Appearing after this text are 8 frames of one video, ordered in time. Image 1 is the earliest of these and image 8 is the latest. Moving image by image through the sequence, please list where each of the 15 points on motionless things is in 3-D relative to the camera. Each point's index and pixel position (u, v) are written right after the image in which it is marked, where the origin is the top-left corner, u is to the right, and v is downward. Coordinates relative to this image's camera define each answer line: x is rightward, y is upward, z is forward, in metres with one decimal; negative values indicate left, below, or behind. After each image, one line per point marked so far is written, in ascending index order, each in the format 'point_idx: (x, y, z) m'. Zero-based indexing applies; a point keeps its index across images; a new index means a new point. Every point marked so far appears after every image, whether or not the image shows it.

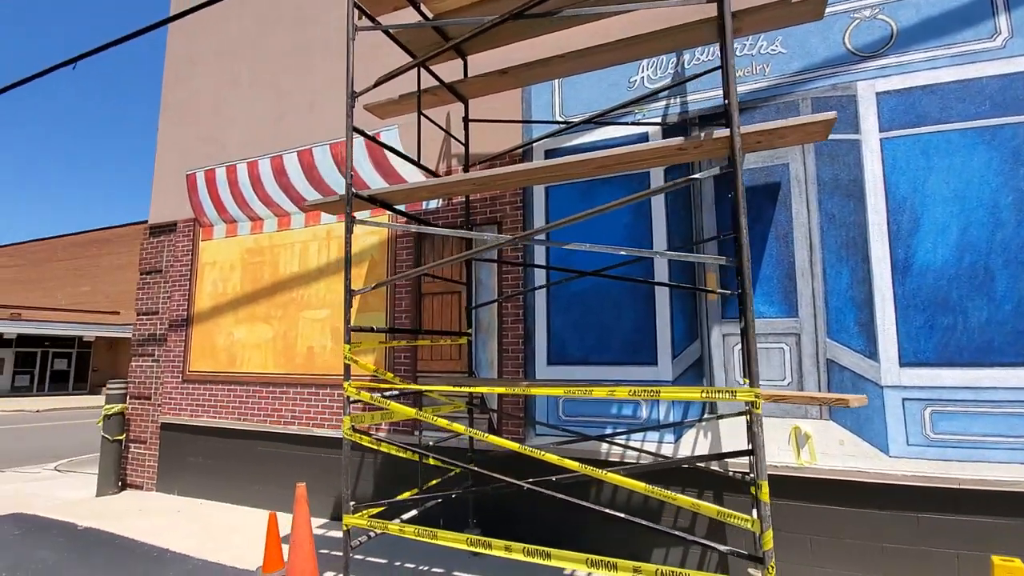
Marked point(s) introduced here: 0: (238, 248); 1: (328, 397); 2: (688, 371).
0: (-3.9, +0.6, +7.1) m
1: (-2.3, -1.3, +6.2) m
2: (+1.6, -0.8, +4.6) m
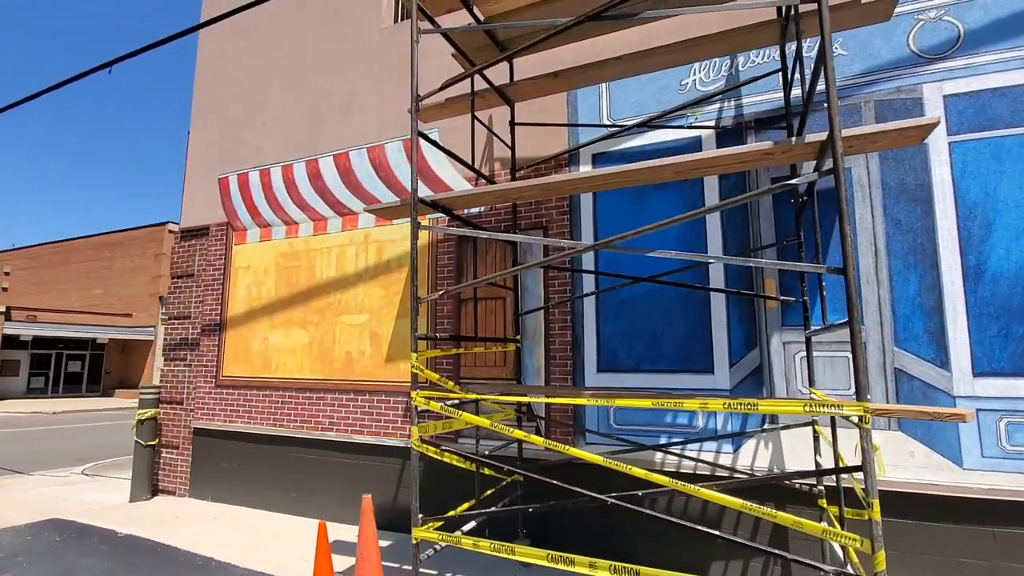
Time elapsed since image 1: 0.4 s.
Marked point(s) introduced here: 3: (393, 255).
0: (-3.4, +0.5, +7.1) m
1: (-1.8, -1.4, +6.1) m
2: (+2.1, -0.8, +4.5) m
3: (-1.5, +0.4, +6.2) m
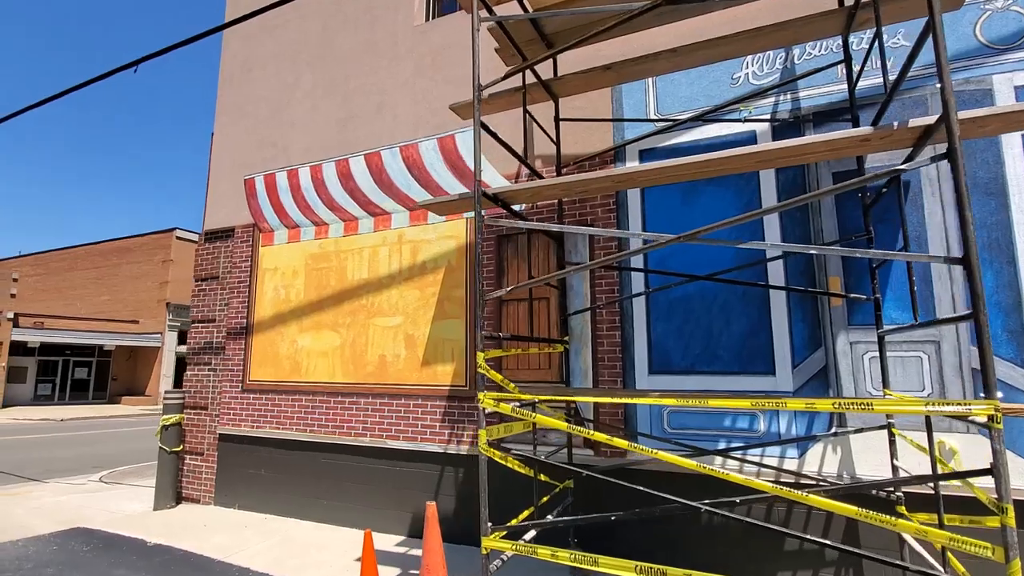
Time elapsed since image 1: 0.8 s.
0: (-2.9, +0.5, +6.9) m
1: (-1.3, -1.4, +5.9) m
2: (+2.5, -0.8, +4.3) m
3: (-1.0, +0.4, +6.0) m
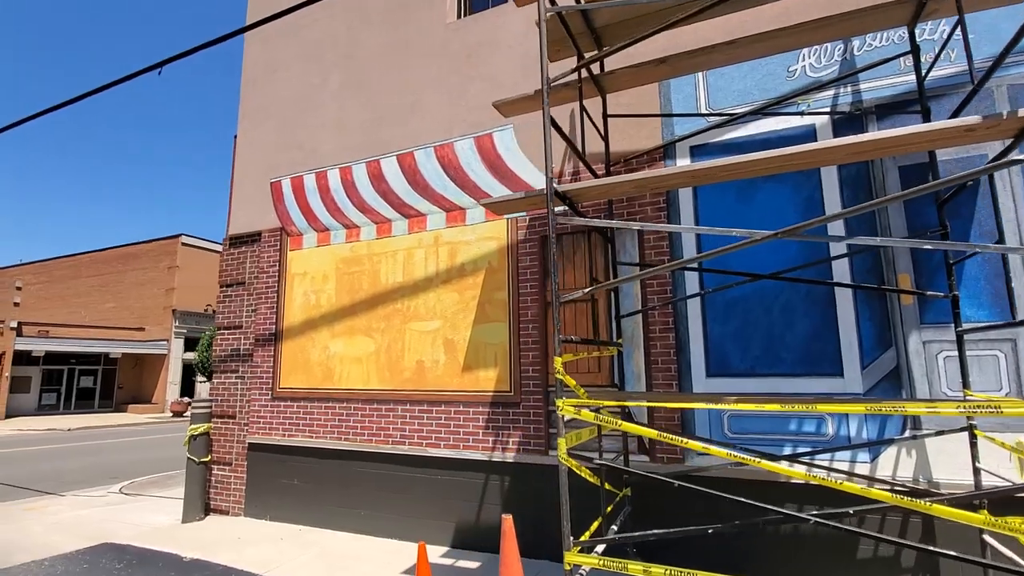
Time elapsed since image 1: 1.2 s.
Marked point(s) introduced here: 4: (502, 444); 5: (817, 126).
0: (-2.4, +0.4, +6.8) m
1: (-0.8, -1.4, +5.8) m
2: (+3.0, -0.8, +4.1) m
3: (-0.5, +0.4, +5.9) m
4: (-0.1, -1.7, +5.4) m
5: (+2.8, +1.5, +4.6) m
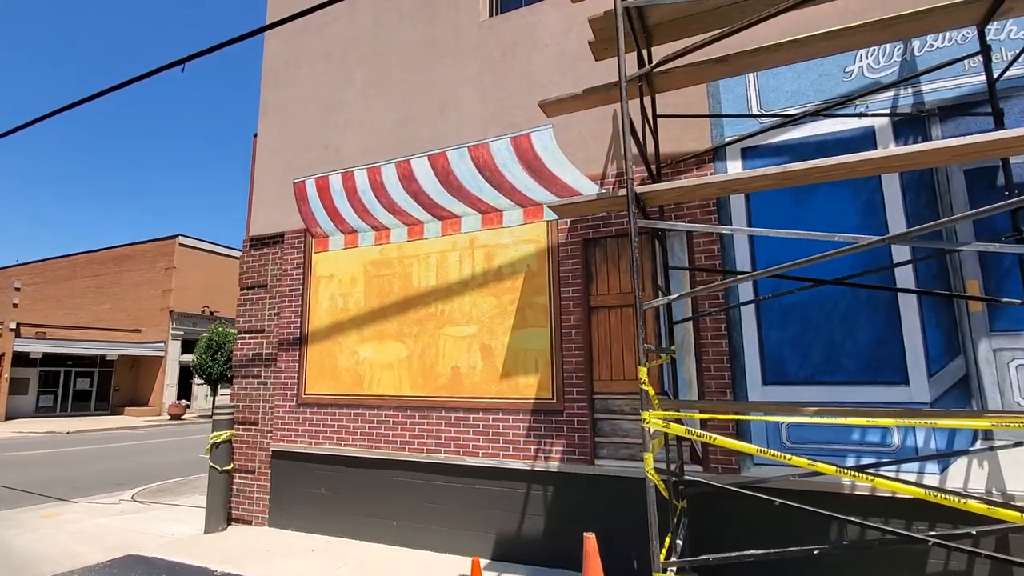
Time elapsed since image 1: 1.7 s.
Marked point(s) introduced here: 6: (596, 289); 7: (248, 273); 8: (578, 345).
0: (-2.0, +0.4, +6.6) m
1: (-0.3, -1.5, +5.6) m
2: (+3.5, -0.8, +4.0) m
3: (-0.1, +0.3, +5.7) m
4: (+0.3, -1.7, +5.2) m
5: (+3.2, +1.4, +4.5) m
6: (+0.9, 0.0, +5.3) m
7: (-3.9, +0.2, +7.4) m
8: (+0.7, -0.6, +5.3) m
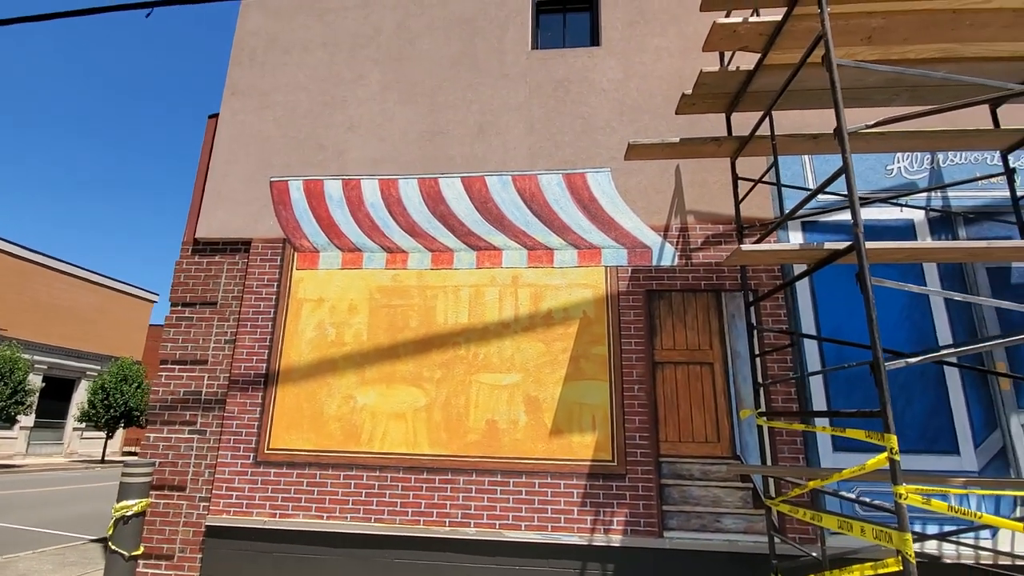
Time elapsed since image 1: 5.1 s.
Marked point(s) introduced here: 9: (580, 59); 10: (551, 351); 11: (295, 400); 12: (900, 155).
0: (-1.6, 0.0, +5.5) m
1: (+0.1, -1.9, +4.8) m
2: (+4.3, -1.6, +4.5) m
3: (+0.5, -0.2, +5.2) m
4: (+0.8, -2.2, +4.6) m
5: (+4.1, +0.7, +5.1) m
6: (+1.5, -0.5, +5.0) m
7: (-3.6, 0.0, +5.6) m
8: (+1.3, -1.1, +4.9) m
9: (+0.8, +2.7, +6.0) m
10: (+0.4, -0.6, +5.1) m
11: (-2.2, -1.2, +5.2) m
12: (+4.1, +1.4, +5.3) m
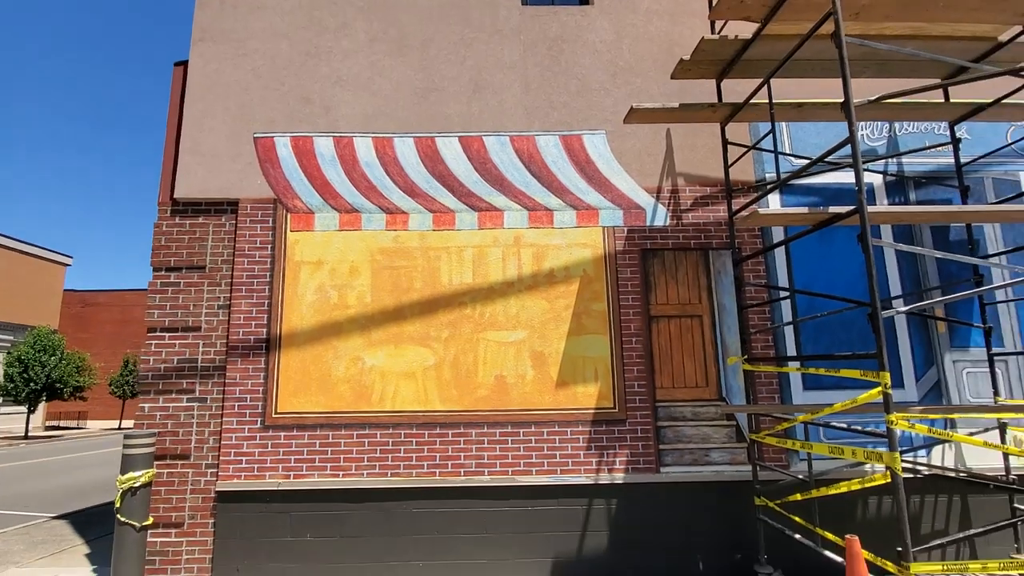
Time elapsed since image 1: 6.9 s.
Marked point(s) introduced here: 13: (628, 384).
0: (-1.6, +0.5, +5.4) m
1: (+0.2, -1.5, +5.1) m
2: (+4.4, -1.1, +5.3) m
3: (+0.5, +0.3, +5.4) m
4: (+1.0, -1.8, +5.1) m
5: (+4.1, +1.2, +5.7) m
6: (+1.5, -0.1, +5.4) m
7: (-3.6, +0.4, +5.3) m
8: (+1.3, -0.7, +5.3) m
9: (+0.7, +3.2, +6.0) m
10: (+0.4, -0.2, +5.4) m
11: (-2.2, -0.8, +5.2) m
12: (+4.1, +1.9, +5.8) m
13: (+1.2, -1.0, +5.2) m
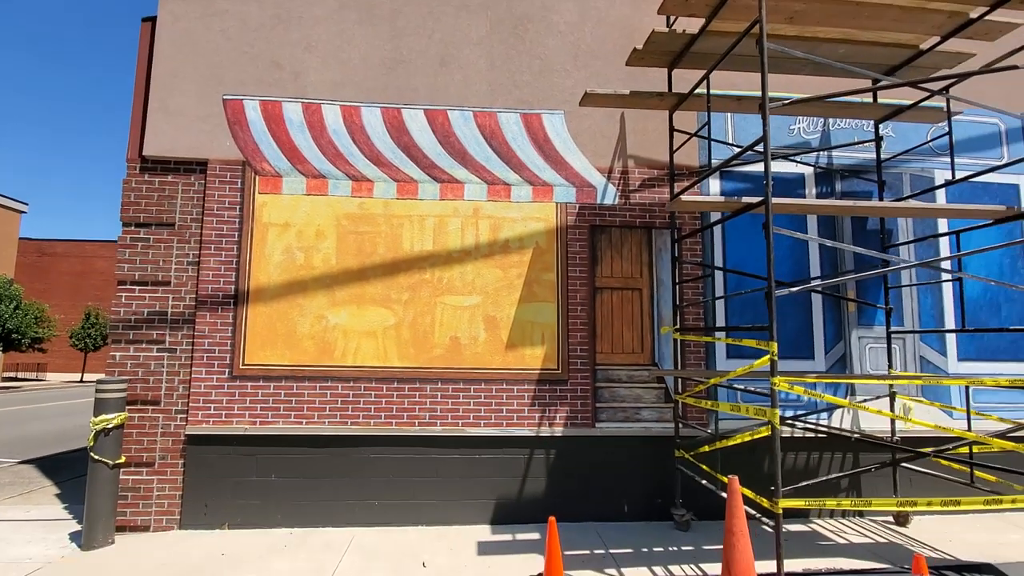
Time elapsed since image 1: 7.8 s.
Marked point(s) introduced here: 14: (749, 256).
0: (-2.1, +0.9, +5.7) m
1: (-0.3, -1.2, +5.6) m
2: (+3.8, -0.9, +6.0) m
3: (0.0, +0.6, +5.8) m
4: (+0.4, -1.5, +5.6) m
5: (+3.6, +1.4, +6.2) m
6: (+1.0, +0.2, +5.9) m
7: (-4.1, +0.9, +5.5) m
8: (+0.8, -0.4, +5.8) m
9: (+0.3, +3.6, +6.2) m
10: (0.0, +0.1, +5.8) m
11: (-2.7, -0.3, +5.5) m
12: (+3.6, +2.1, +6.3) m
13: (+0.7, -0.7, +5.7) m
14: (+2.8, +0.4, +6.0) m
